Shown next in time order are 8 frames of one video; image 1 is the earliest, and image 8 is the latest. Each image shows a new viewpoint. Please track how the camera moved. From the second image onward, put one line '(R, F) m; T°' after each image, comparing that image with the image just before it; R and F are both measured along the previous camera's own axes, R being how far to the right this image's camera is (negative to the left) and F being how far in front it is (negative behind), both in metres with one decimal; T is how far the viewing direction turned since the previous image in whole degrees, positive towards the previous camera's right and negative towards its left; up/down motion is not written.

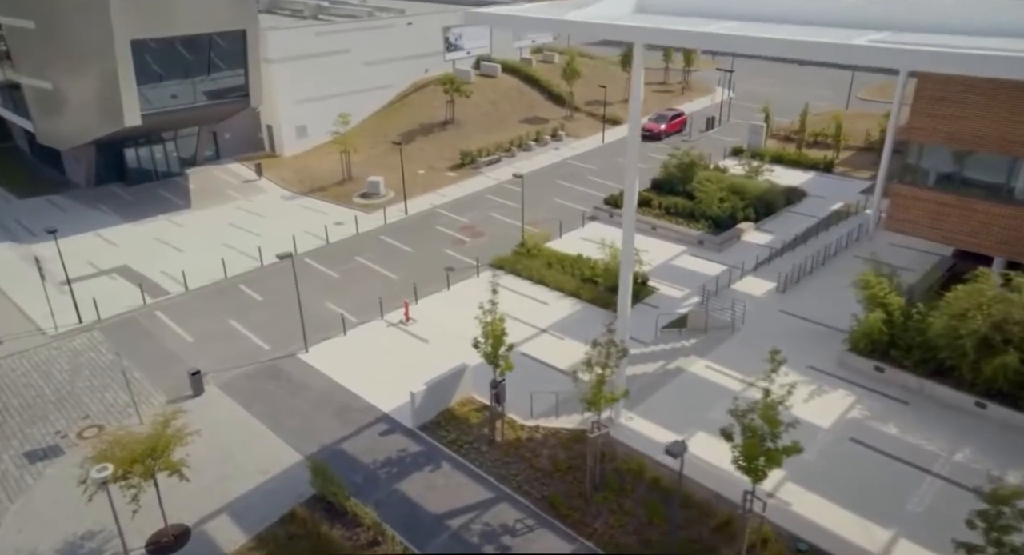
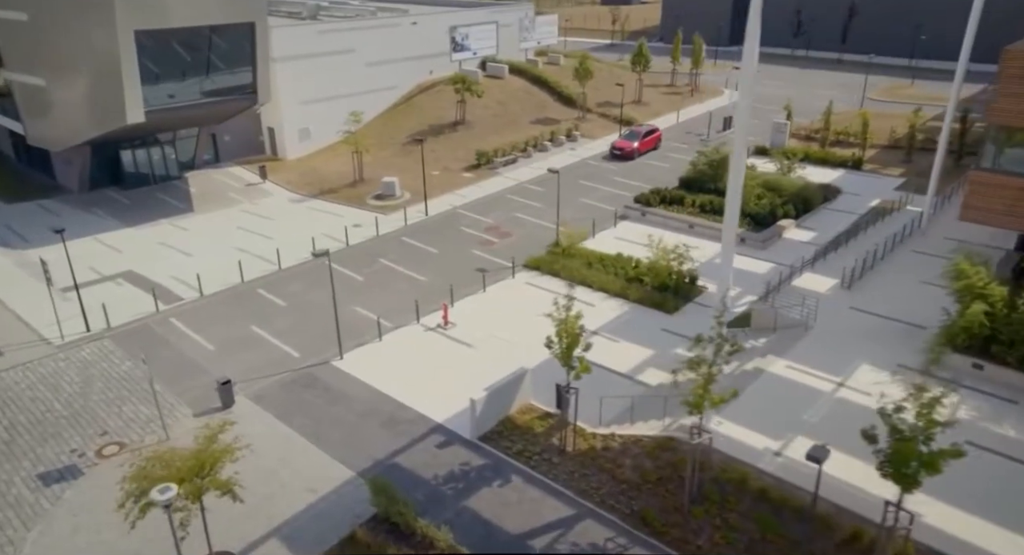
(-2.2, +1.7) m; +2°
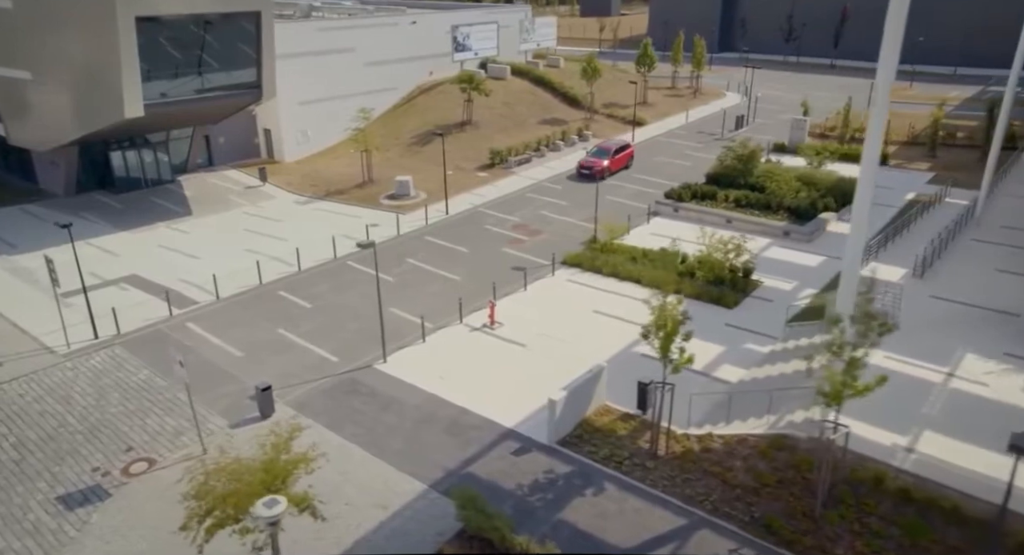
(-2.5, +1.8) m; +2°
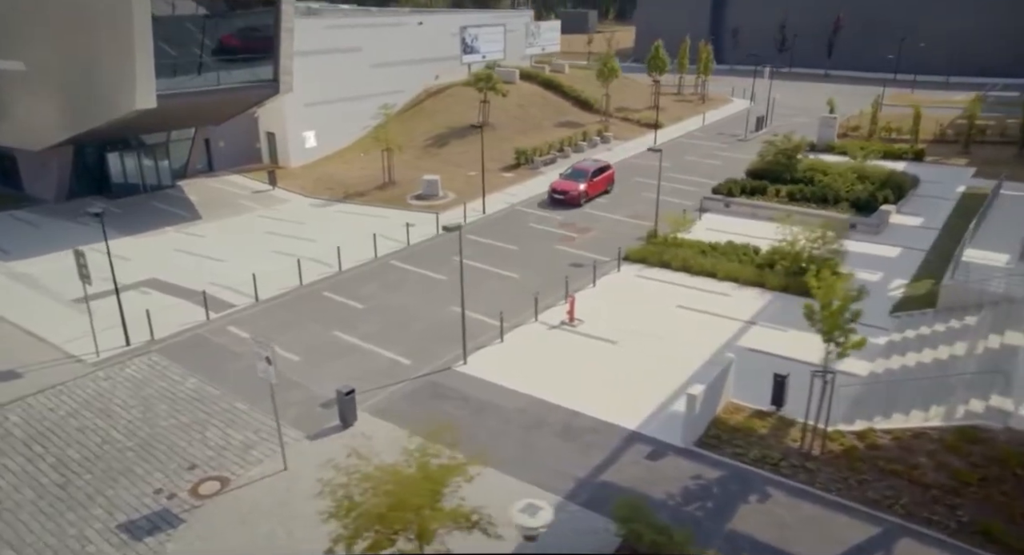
(-3.2, +2.1) m; +3°
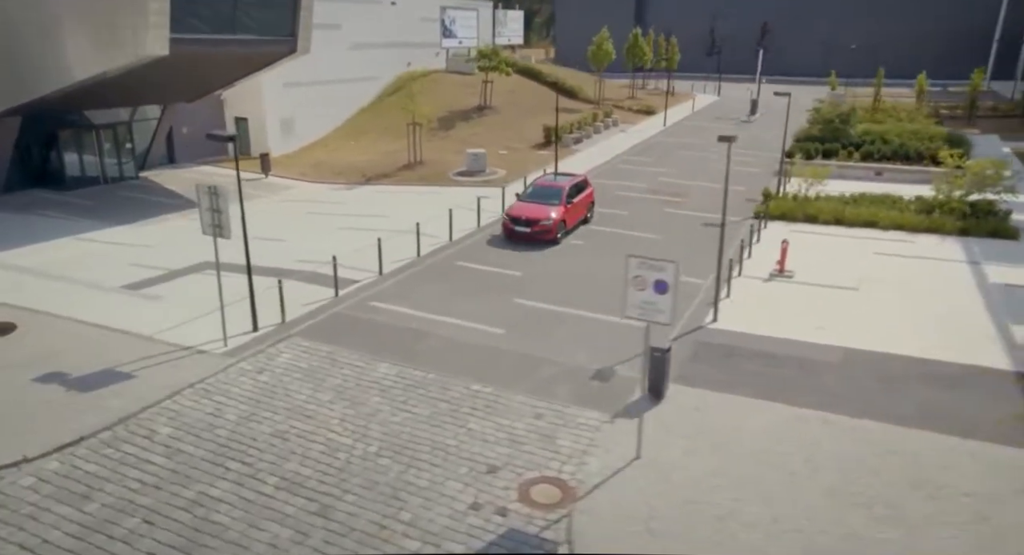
(-7.6, +4.6) m; +10°
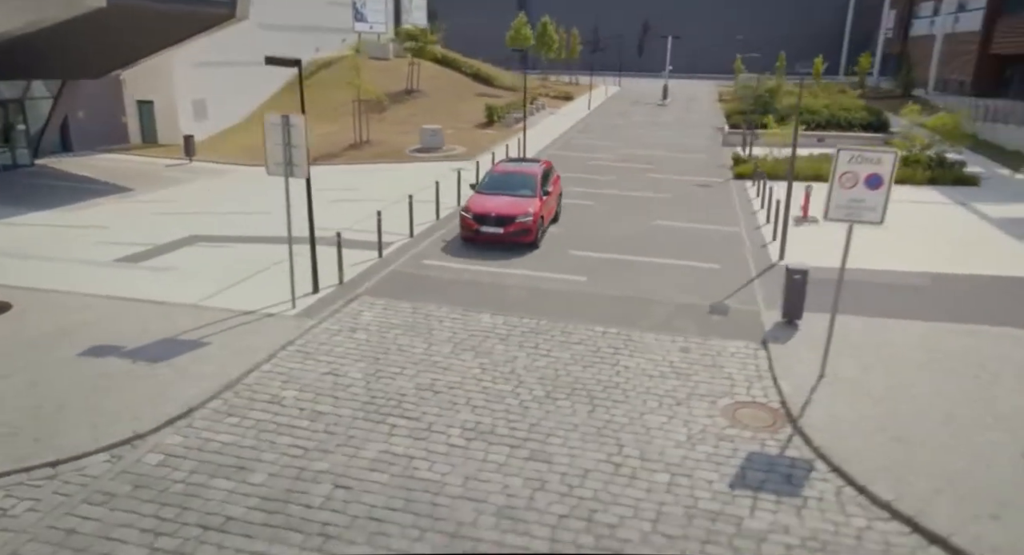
(-3.8, +1.4) m; +11°
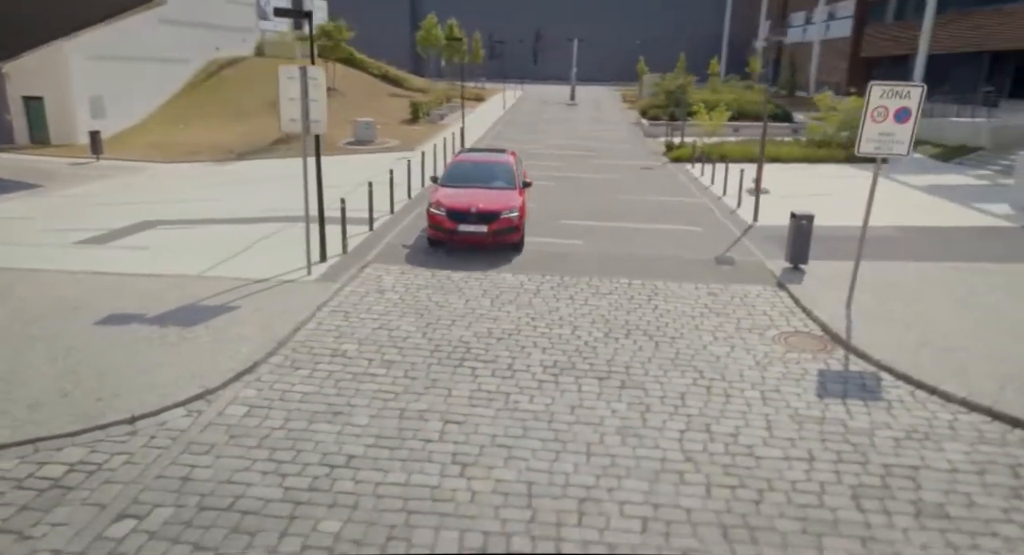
(-2.0, +0.2) m; +9°
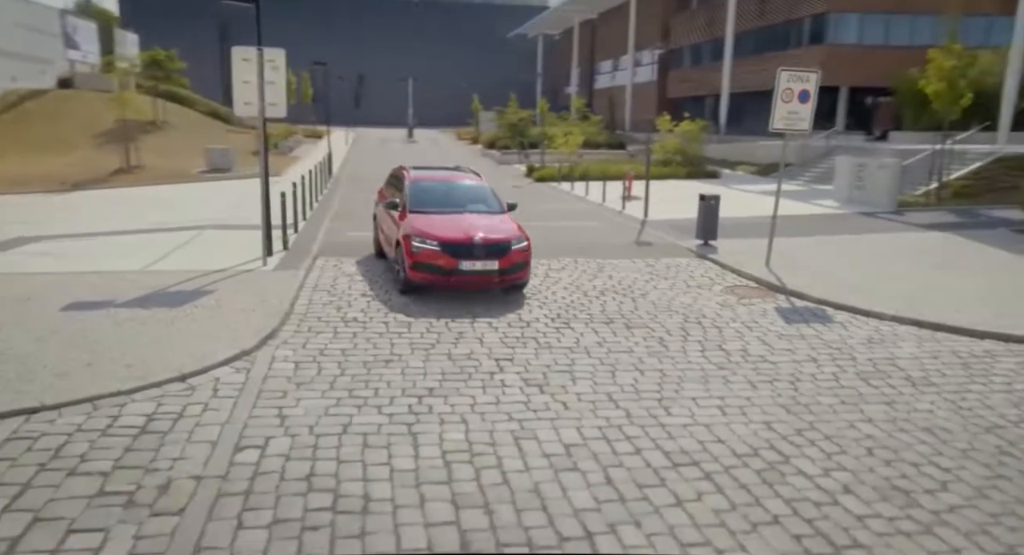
(-2.1, -0.1) m; +15°
